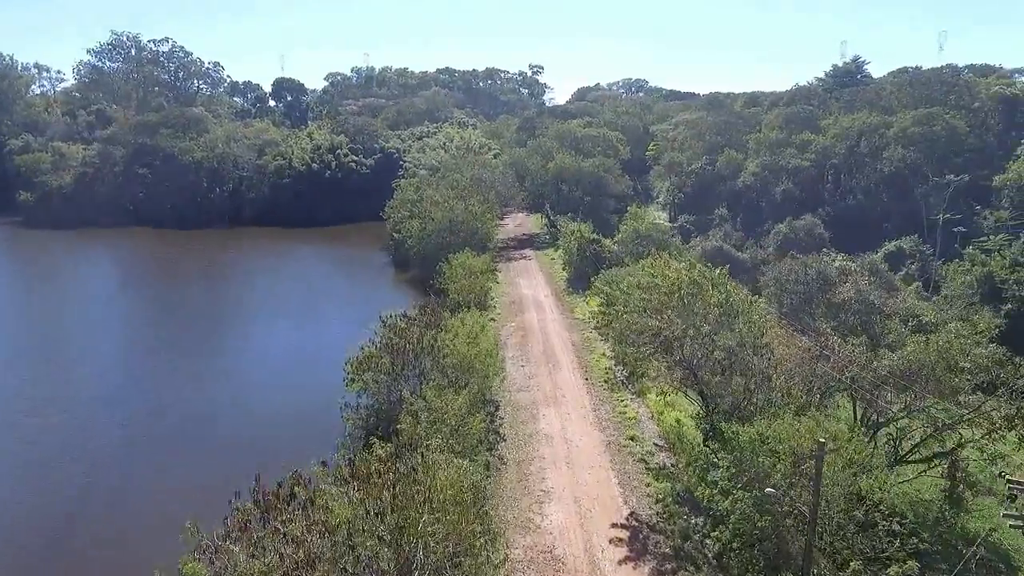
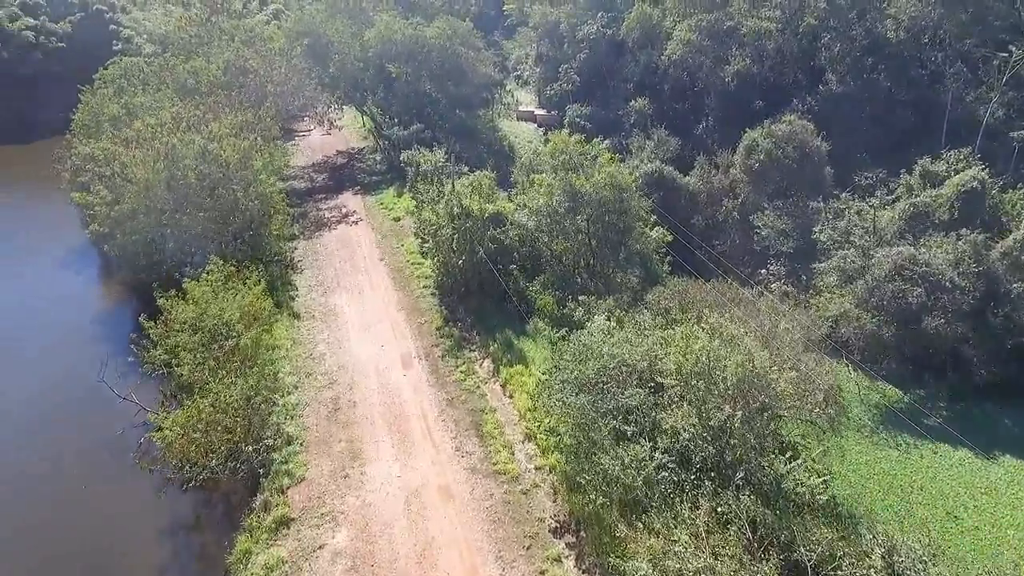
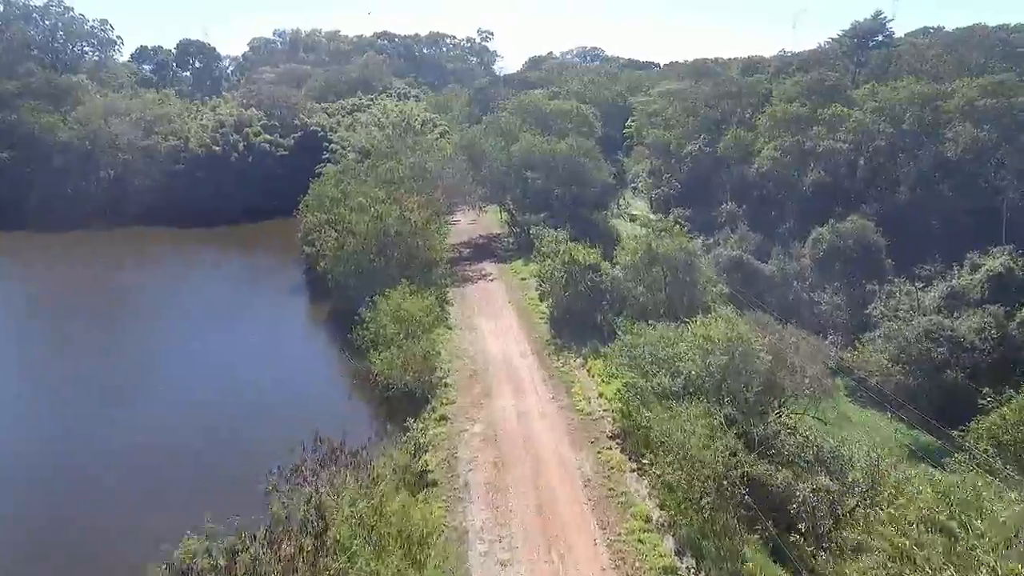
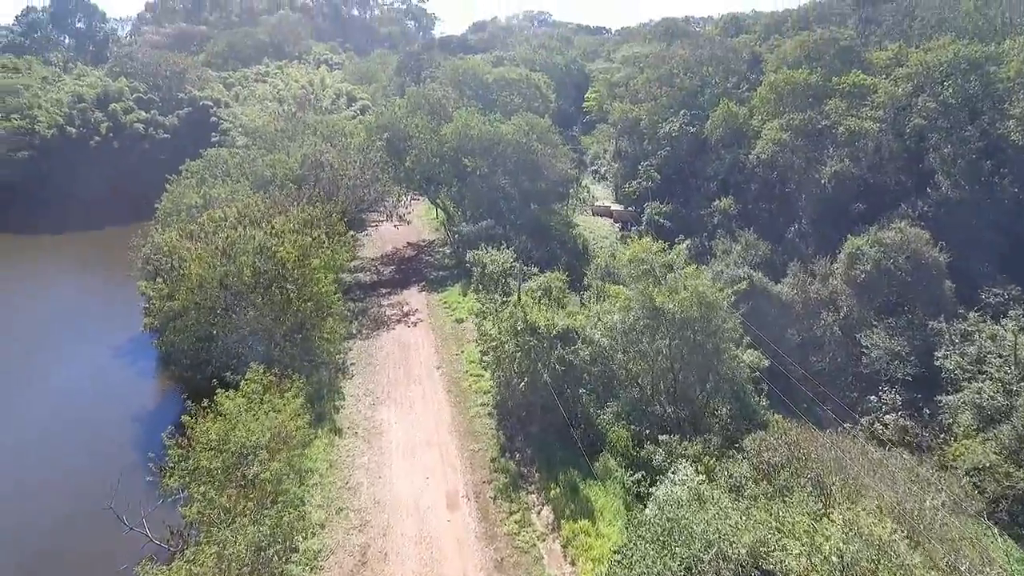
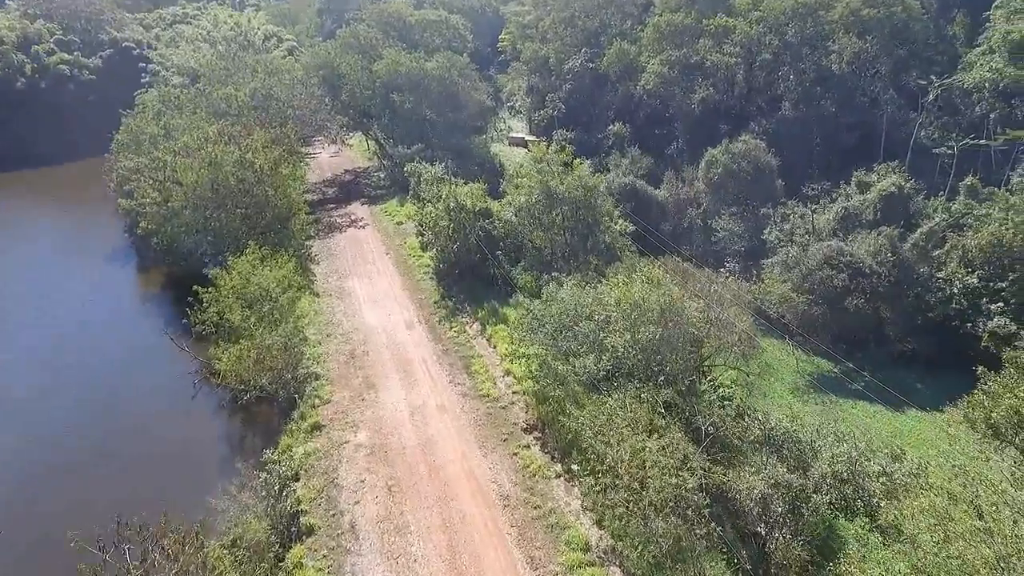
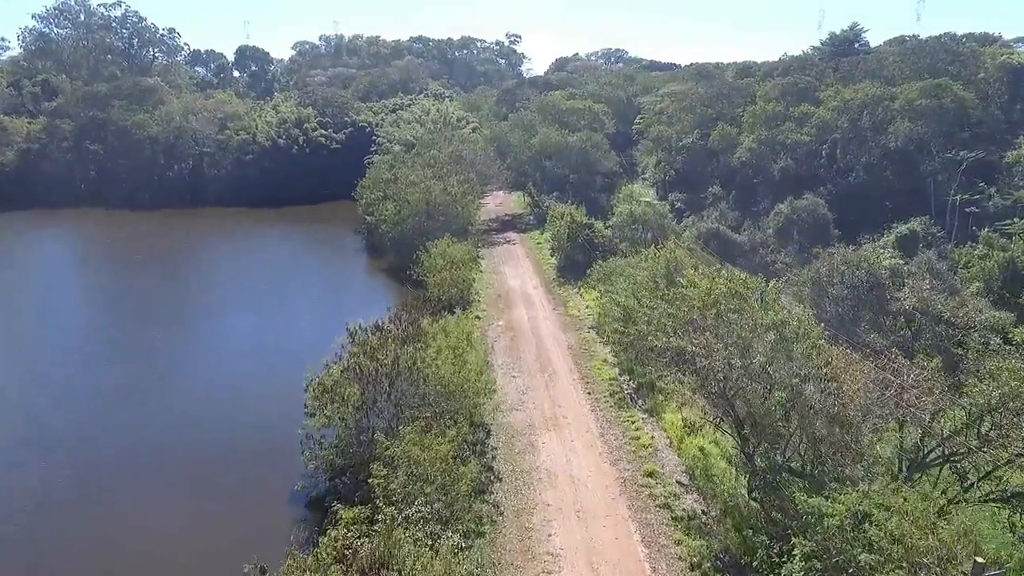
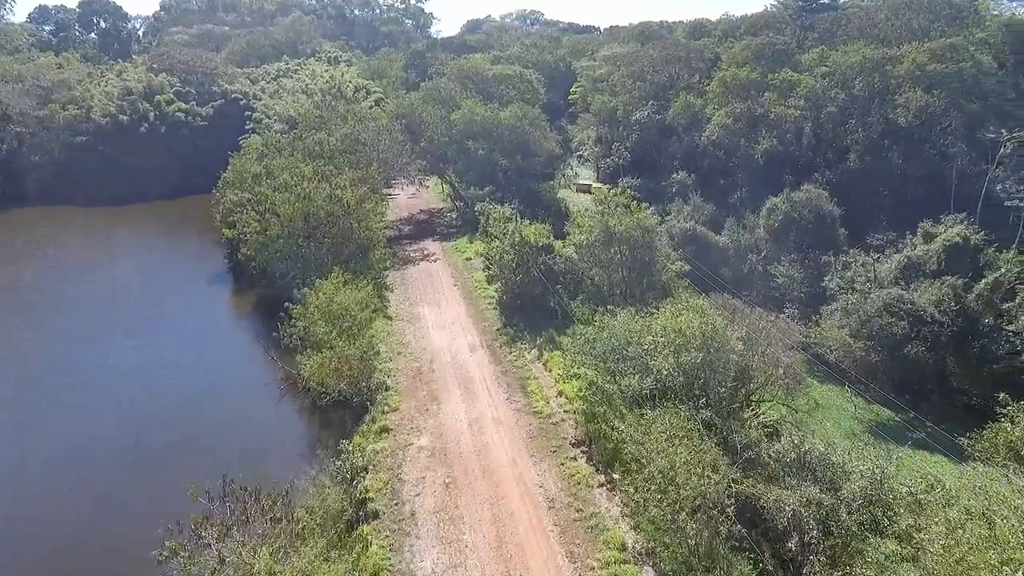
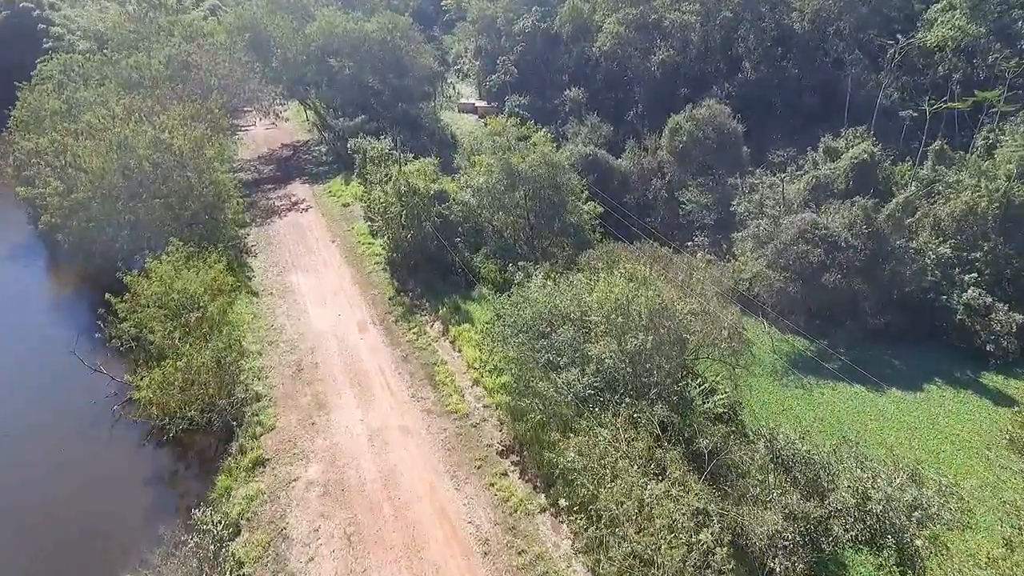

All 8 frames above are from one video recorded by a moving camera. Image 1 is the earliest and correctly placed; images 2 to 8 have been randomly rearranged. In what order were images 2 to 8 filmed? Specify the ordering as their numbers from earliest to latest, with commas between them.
6, 3, 7, 5, 8, 2, 4
